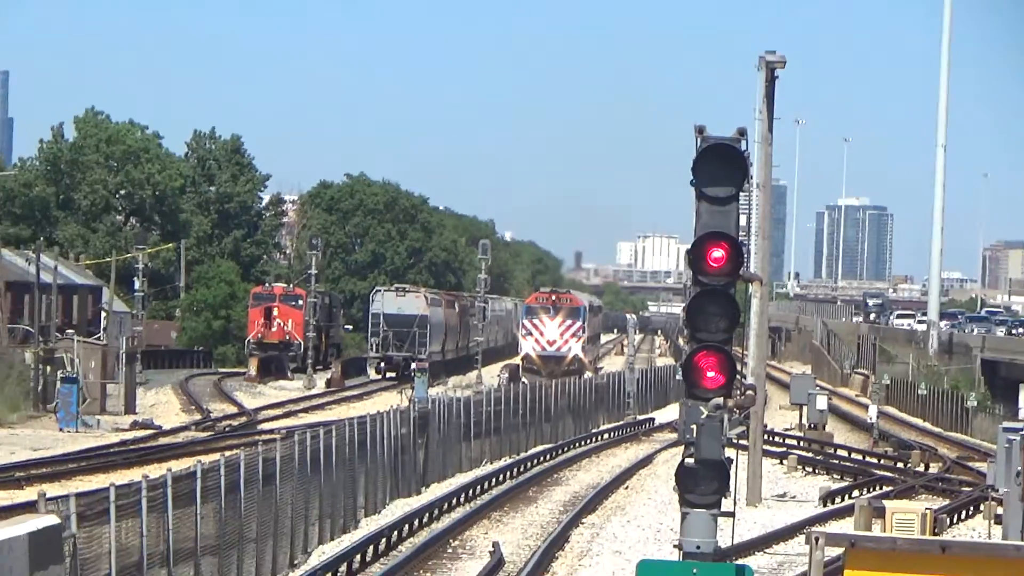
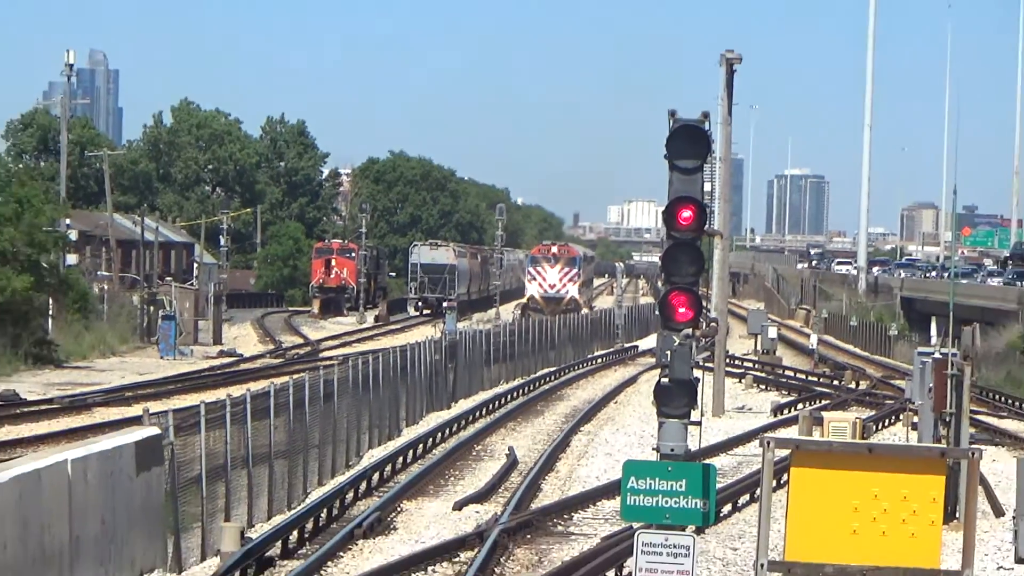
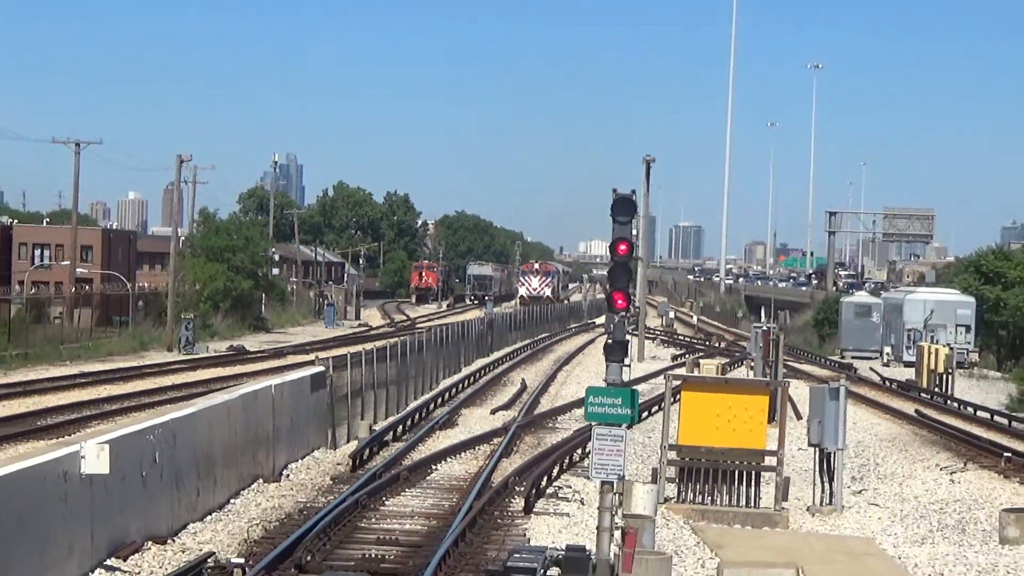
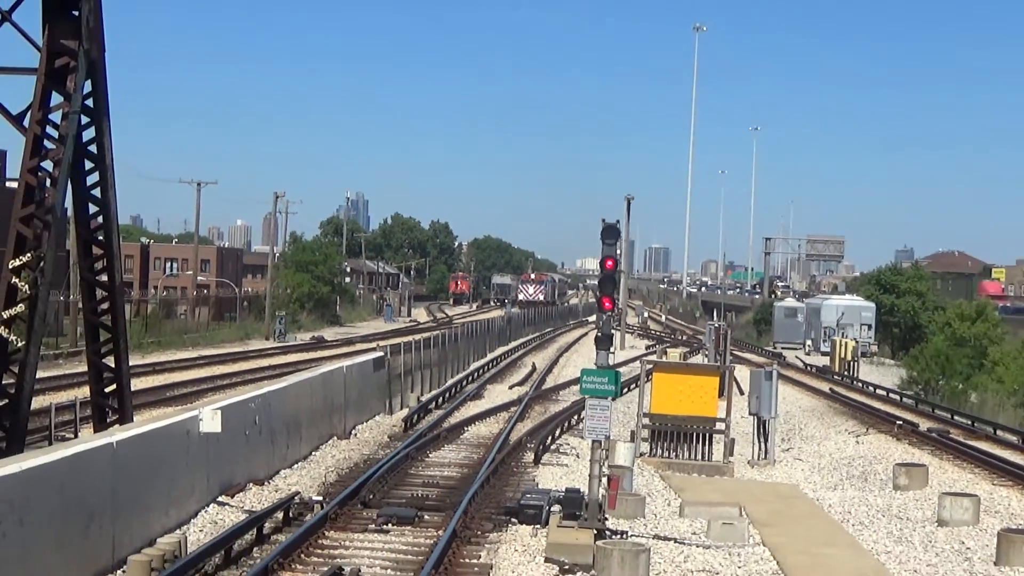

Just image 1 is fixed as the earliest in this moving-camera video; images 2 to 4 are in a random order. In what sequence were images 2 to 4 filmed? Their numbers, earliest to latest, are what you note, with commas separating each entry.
2, 3, 4
